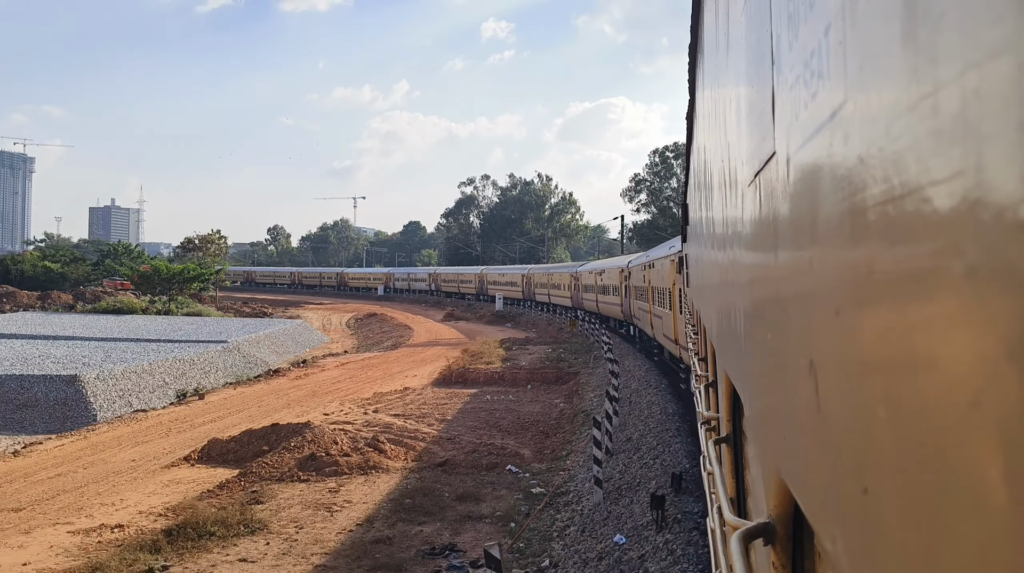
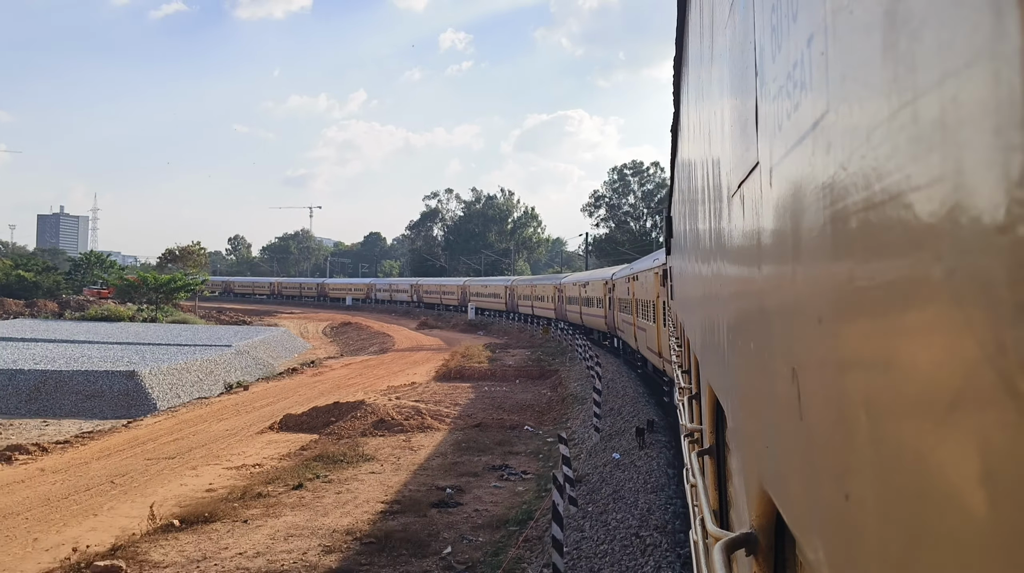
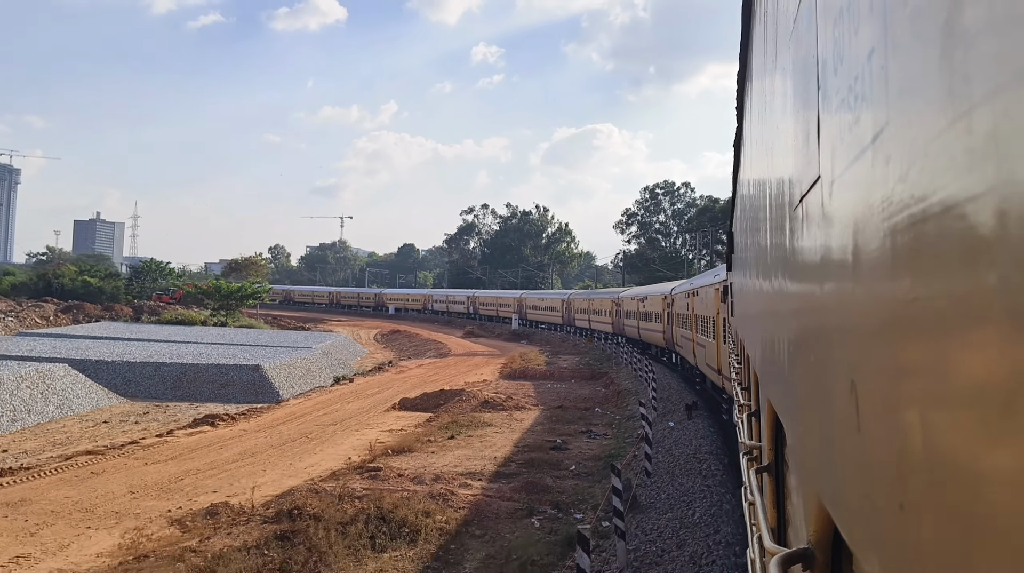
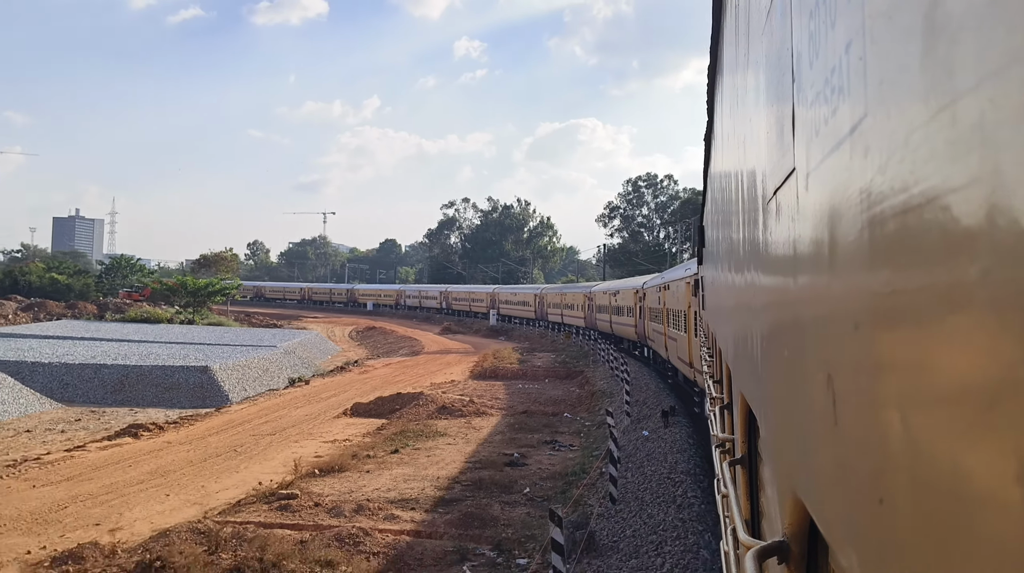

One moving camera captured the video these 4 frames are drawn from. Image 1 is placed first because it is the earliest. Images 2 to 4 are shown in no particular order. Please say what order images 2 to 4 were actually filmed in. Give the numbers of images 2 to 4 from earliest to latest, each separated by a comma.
2, 4, 3
